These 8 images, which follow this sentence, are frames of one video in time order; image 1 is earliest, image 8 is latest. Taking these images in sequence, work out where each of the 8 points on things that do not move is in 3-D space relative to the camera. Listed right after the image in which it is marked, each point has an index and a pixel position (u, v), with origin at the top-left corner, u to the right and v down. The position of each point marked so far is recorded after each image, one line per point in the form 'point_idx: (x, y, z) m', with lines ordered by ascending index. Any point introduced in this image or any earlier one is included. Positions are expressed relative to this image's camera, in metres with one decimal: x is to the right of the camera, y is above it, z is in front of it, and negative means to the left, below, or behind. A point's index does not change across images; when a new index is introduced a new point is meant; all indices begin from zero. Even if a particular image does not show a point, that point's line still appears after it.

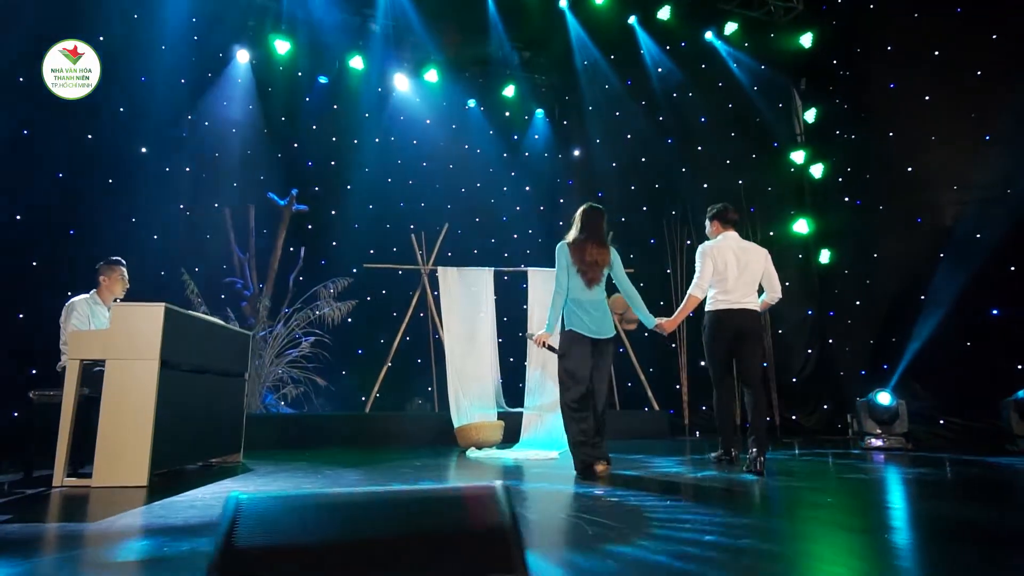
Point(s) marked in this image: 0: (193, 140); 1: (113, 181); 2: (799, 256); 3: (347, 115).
0: (-3.2, +1.4, +6.1) m
1: (-3.4, +0.9, +5.4) m
2: (+2.8, +0.3, +6.3) m
3: (-1.7, +1.8, +6.9) m
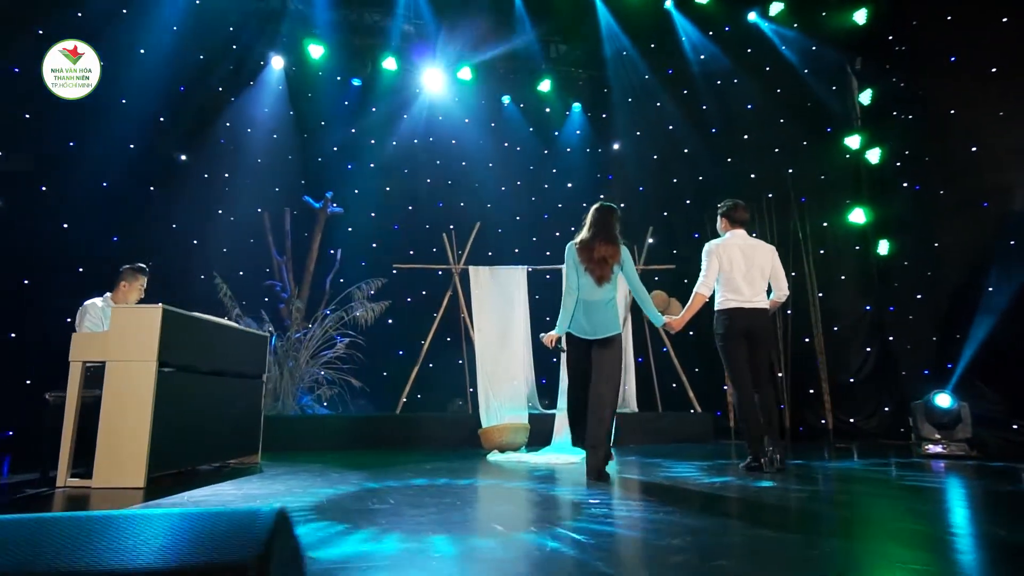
0: (-2.8, +1.4, +6.3) m
1: (-3.2, +0.9, +5.6) m
2: (+3.1, +0.4, +5.9) m
3: (-1.3, +1.8, +6.9) m
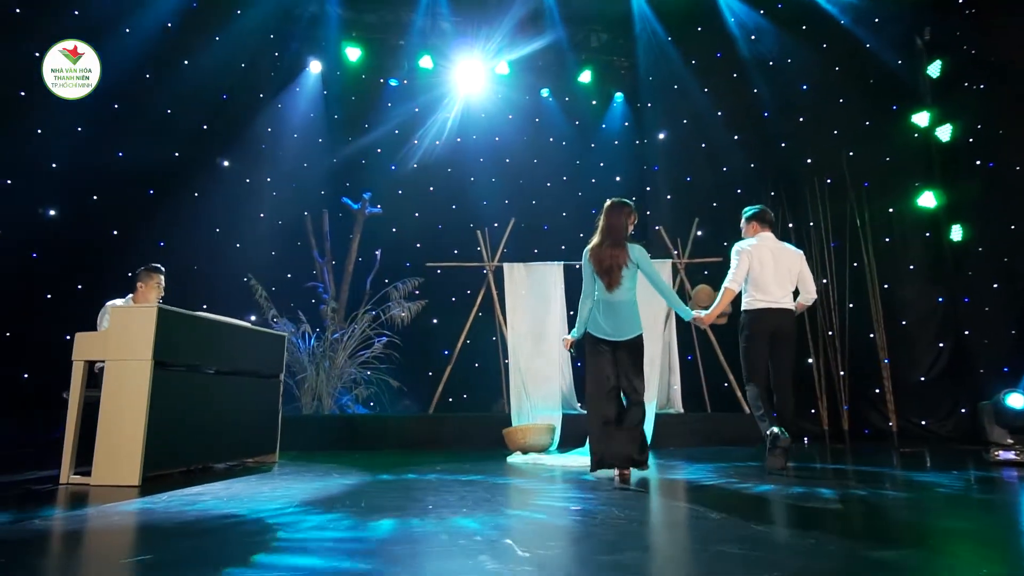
0: (-2.5, +1.4, +6.4) m
1: (-2.9, +0.8, +5.8) m
2: (+3.4, +0.4, +5.4) m
3: (-0.9, +1.8, +6.9) m
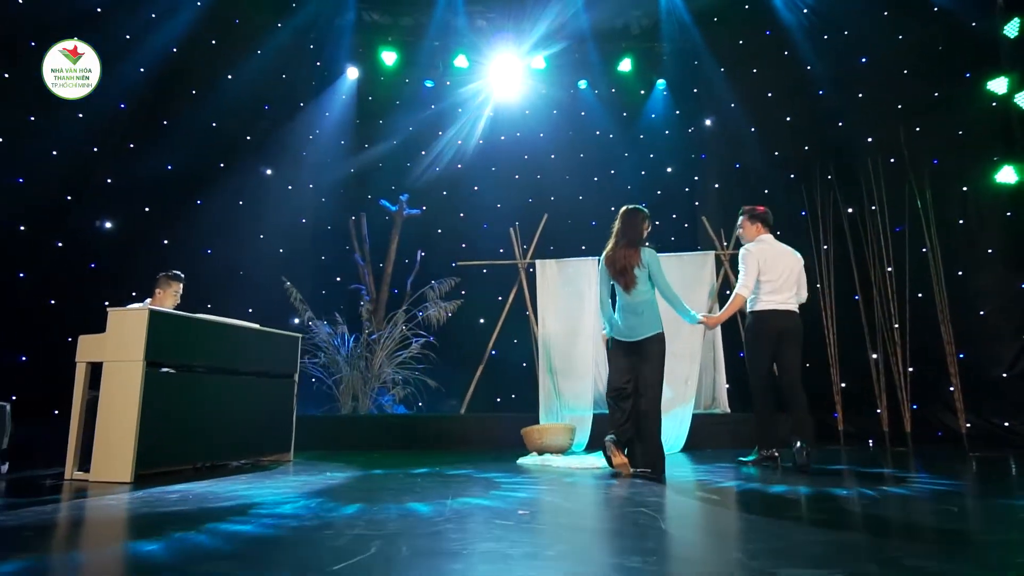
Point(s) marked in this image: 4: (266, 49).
0: (-2.1, +1.3, +6.6) m
1: (-2.5, +0.8, +6.0) m
2: (+3.7, +0.6, +4.8) m
3: (-0.4, +1.8, +6.9) m
4: (-2.4, +2.3, +6.2) m
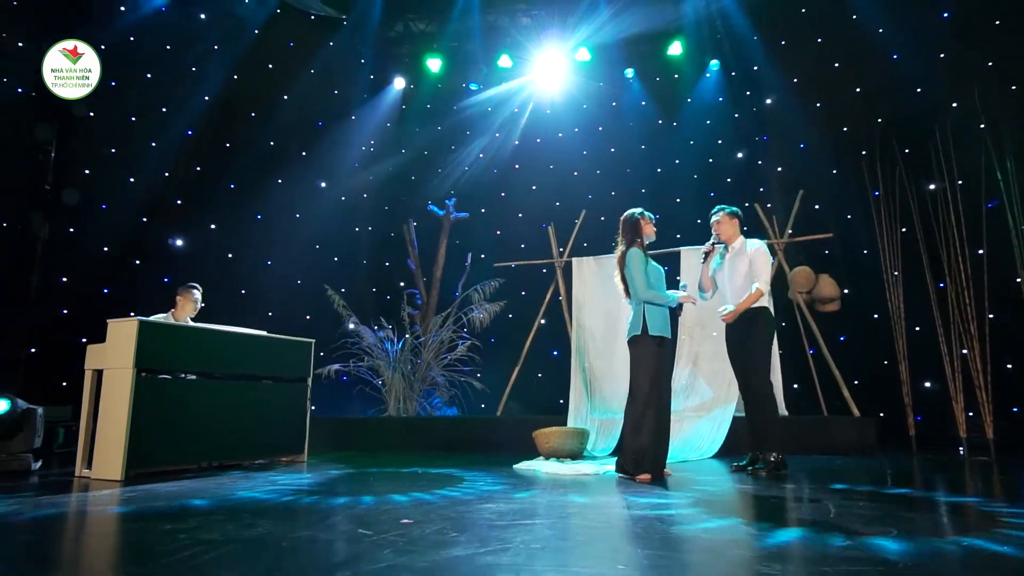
0: (-1.6, +1.3, +6.9) m
1: (-2.1, +0.7, +6.4) m
2: (+3.8, +0.7, +4.0) m
3: (+0.1, +1.8, +6.8) m
4: (-1.9, +2.2, +6.5) m
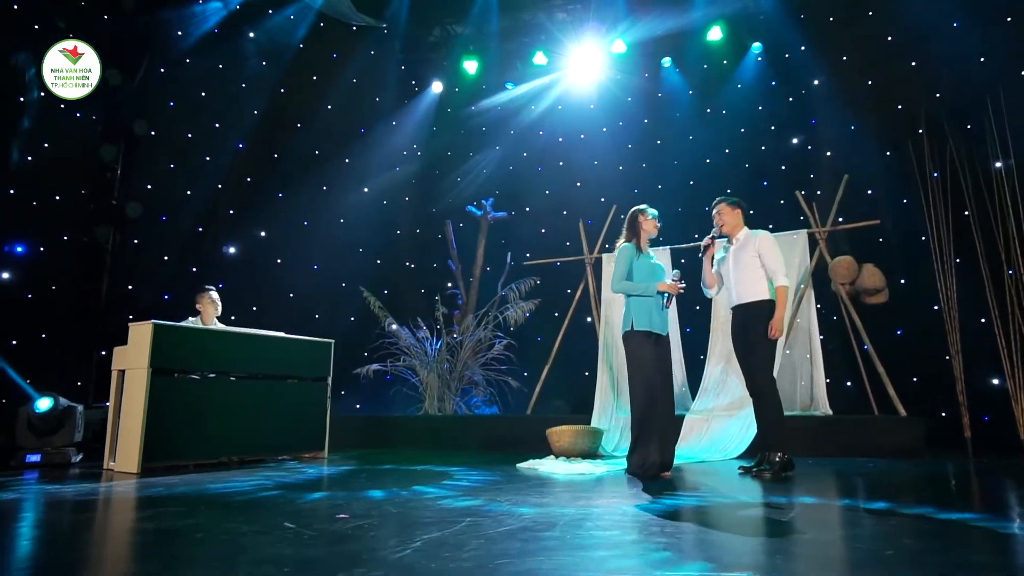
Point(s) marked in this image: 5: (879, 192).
0: (-1.1, +1.3, +7.0) m
1: (-1.7, +0.7, +6.6) m
2: (+3.8, +0.8, +3.5) m
3: (+0.5, +1.8, +6.8) m
4: (-1.6, +2.2, +6.7) m
5: (+3.0, +0.8, +5.2) m
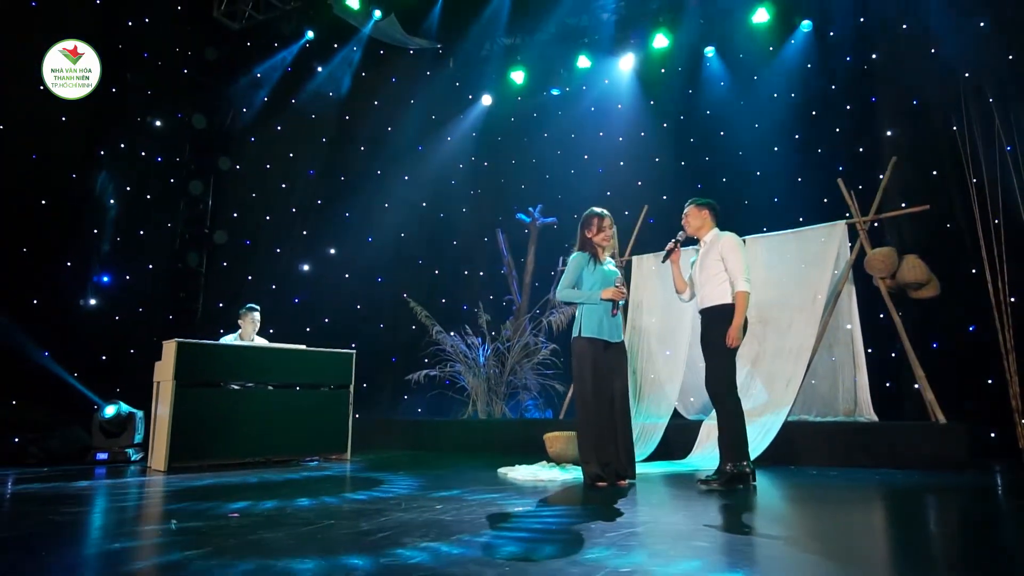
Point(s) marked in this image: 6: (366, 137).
0: (-0.5, +1.2, +7.3) m
1: (-1.1, +0.6, +7.0) m
2: (+3.6, +0.9, +2.8) m
3: (+1.0, +1.8, +6.7) m
4: (-1.0, +2.1, +7.1) m
5: (+3.1, +0.8, +4.6) m
6: (-1.6, +1.6, +6.8) m
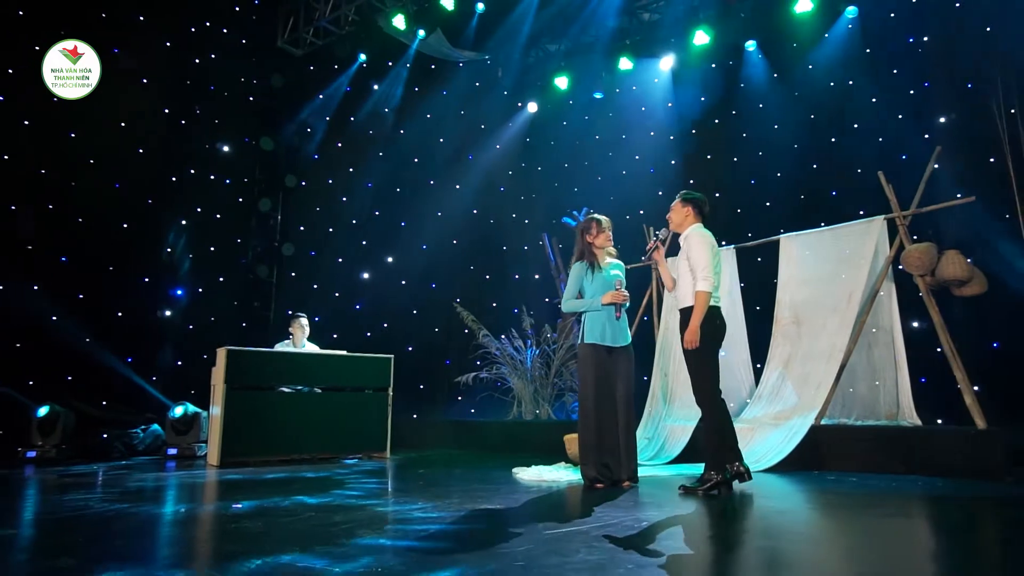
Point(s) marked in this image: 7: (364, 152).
0: (+0.1, +1.1, +7.5) m
1: (-0.6, +0.5, +7.3) m
2: (+3.6, +0.9, +2.5) m
3: (+1.5, +1.8, +6.7) m
4: (-0.5, +2.0, +7.4) m
5: (+3.3, +0.9, +4.3) m
6: (-1.1, +1.5, +7.2) m
7: (-1.7, +1.4, +6.9) m
